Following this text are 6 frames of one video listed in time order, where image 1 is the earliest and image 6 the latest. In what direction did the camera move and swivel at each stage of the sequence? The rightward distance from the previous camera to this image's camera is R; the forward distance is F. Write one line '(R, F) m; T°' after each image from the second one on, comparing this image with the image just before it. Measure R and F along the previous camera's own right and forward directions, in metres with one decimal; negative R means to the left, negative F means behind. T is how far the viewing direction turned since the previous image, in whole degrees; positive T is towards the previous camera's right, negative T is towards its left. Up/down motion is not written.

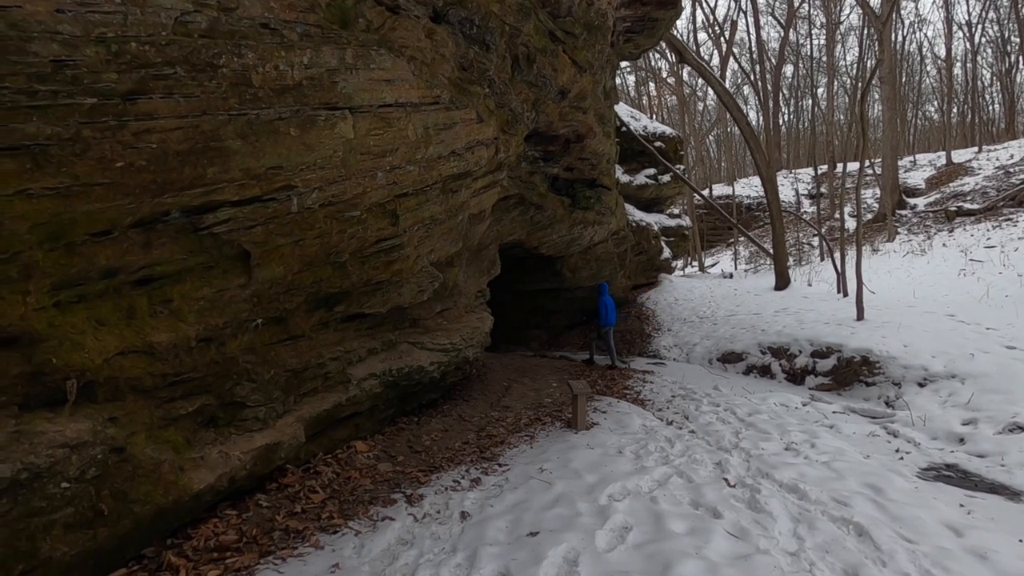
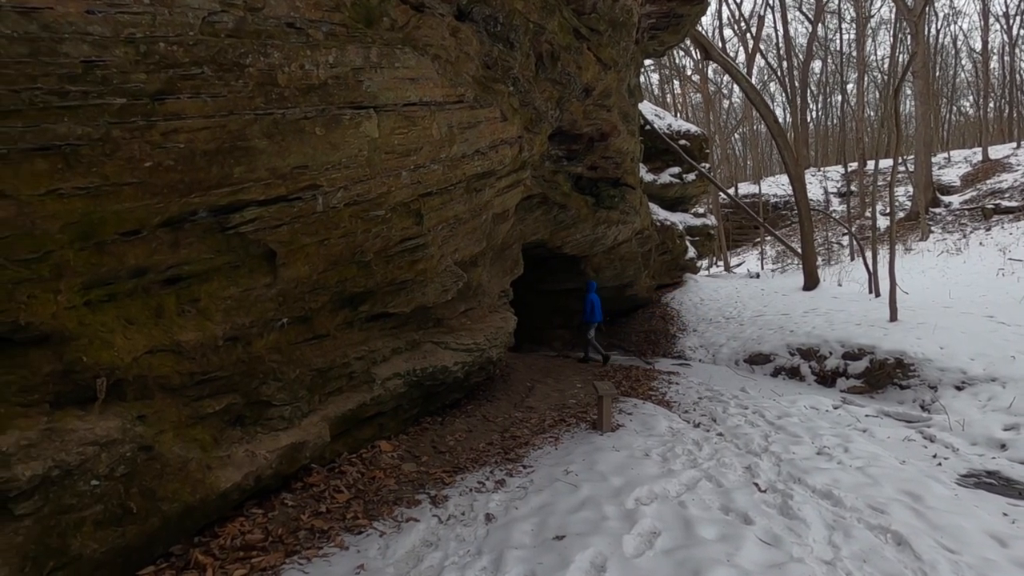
(0.0, +0.1) m; -2°
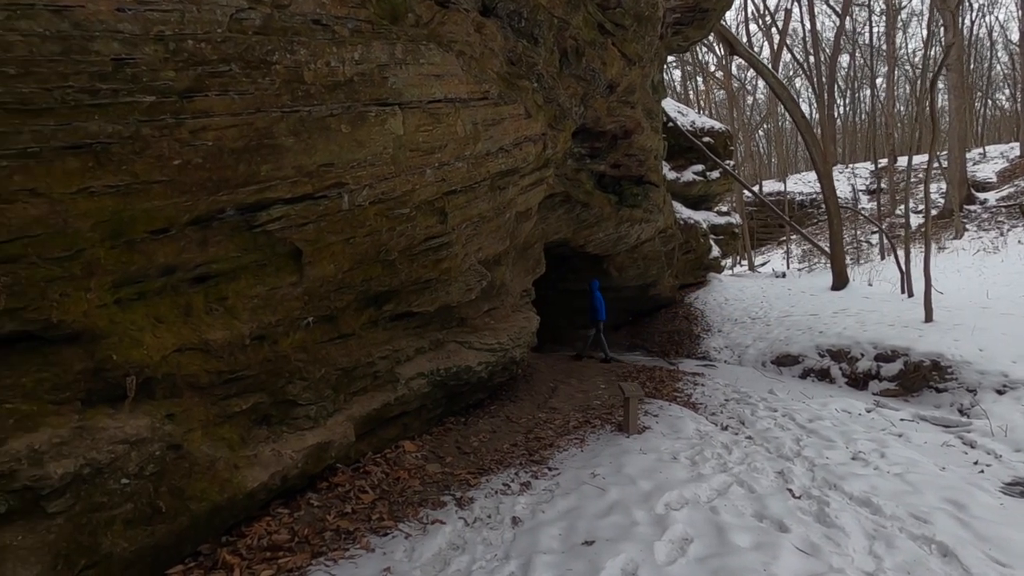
(-0.1, +0.1) m; -2°
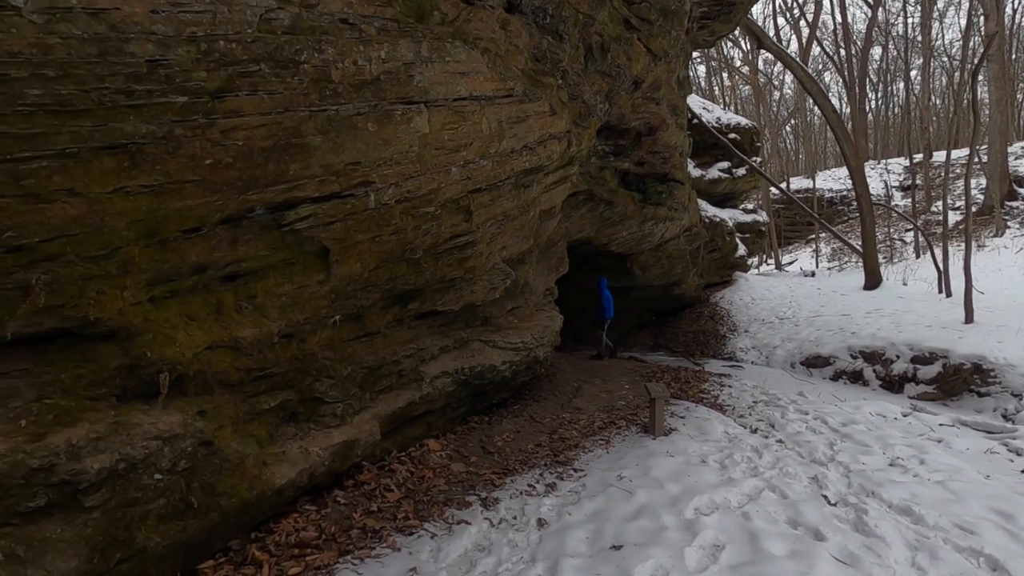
(0.0, 0.0) m; -2°
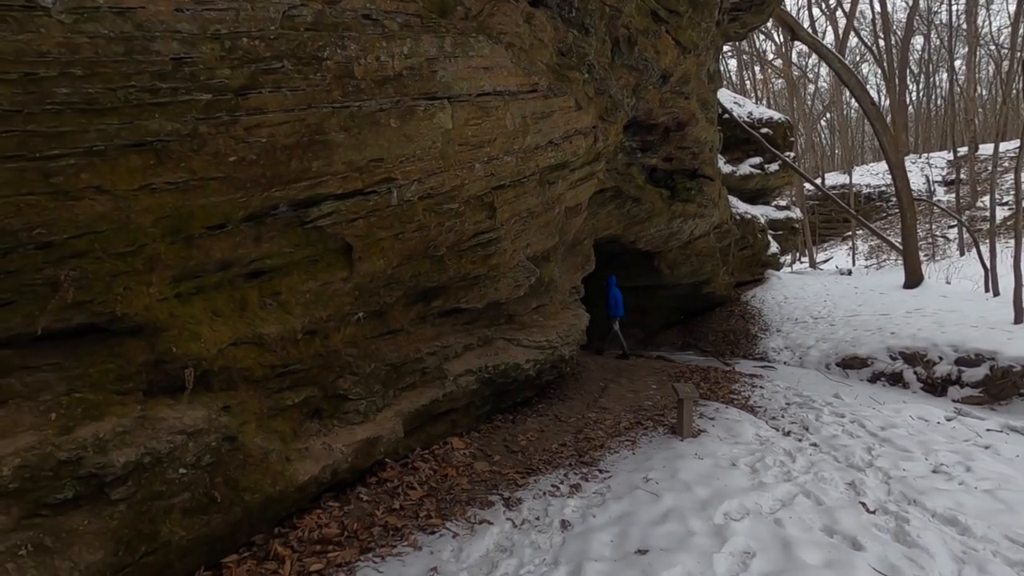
(0.0, +0.1) m; -3°
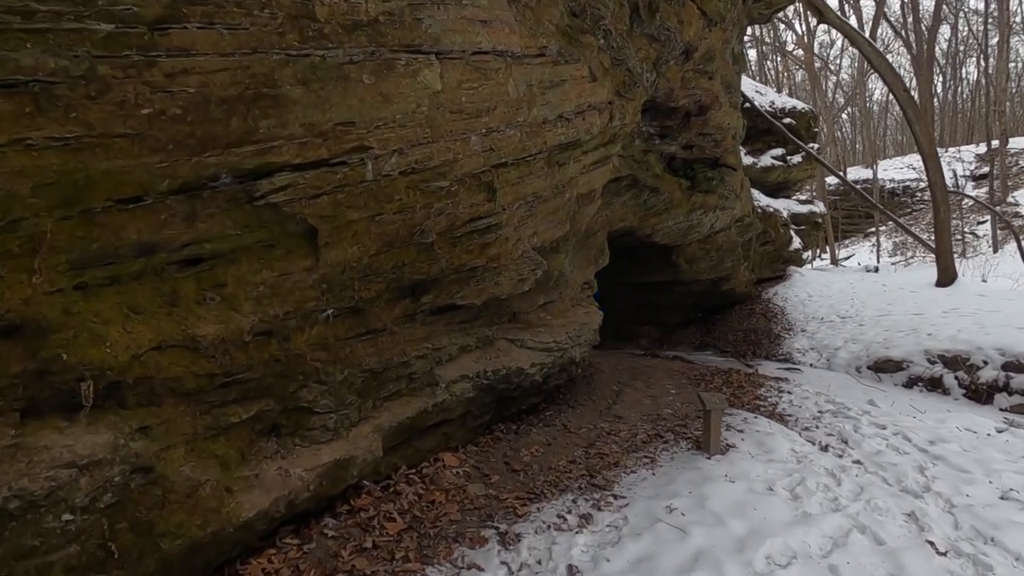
(+0.1, +0.9) m; -1°
